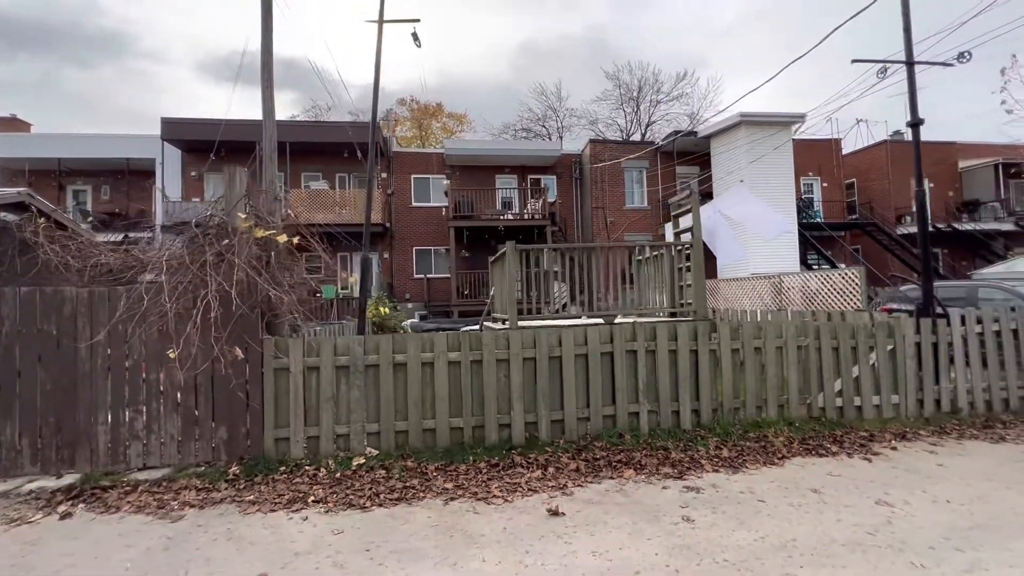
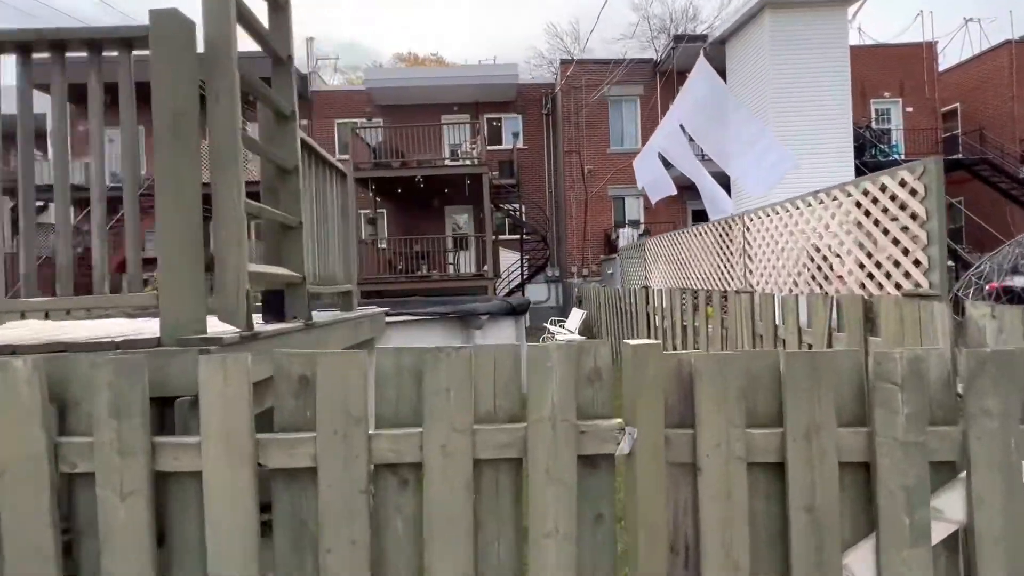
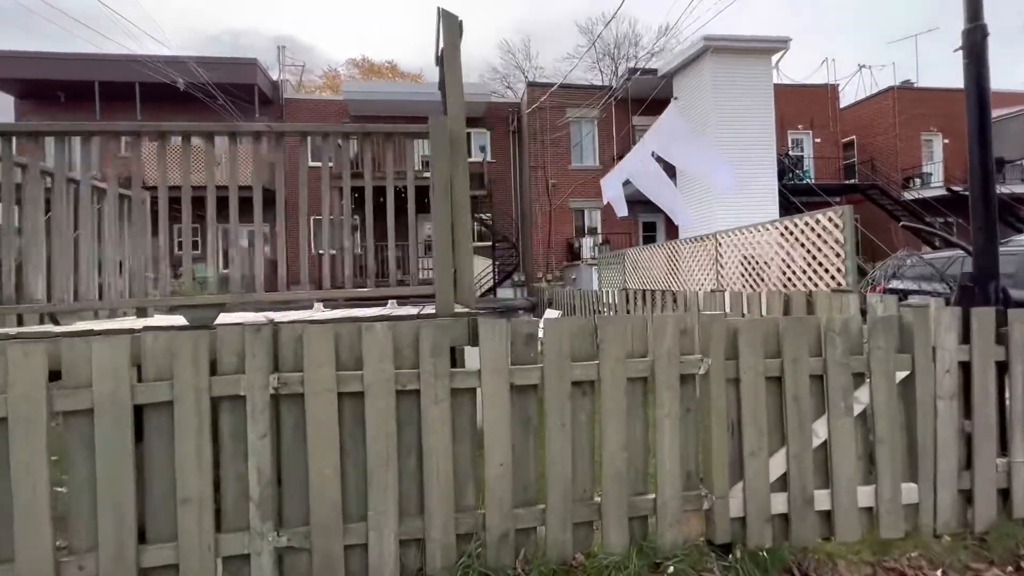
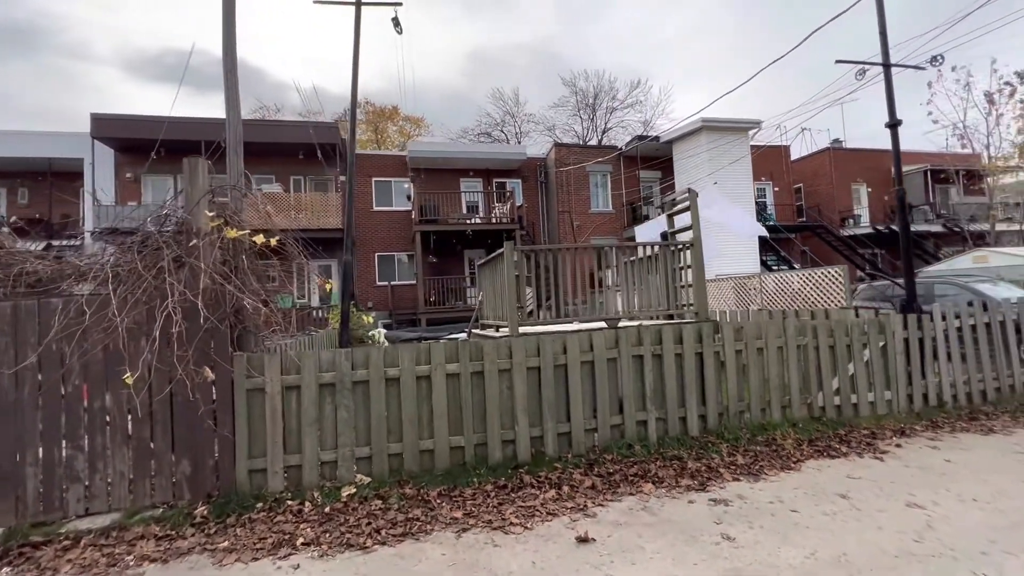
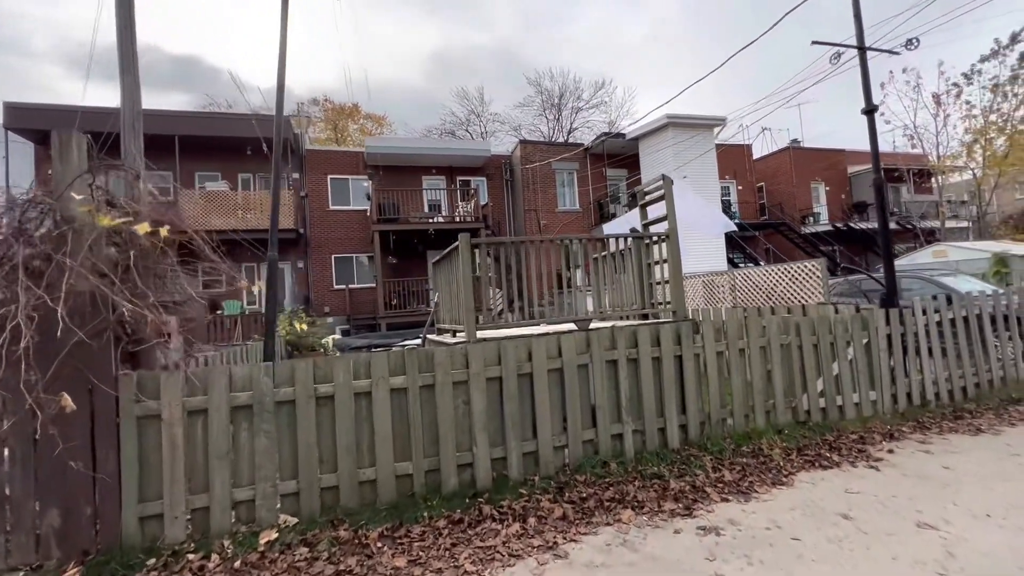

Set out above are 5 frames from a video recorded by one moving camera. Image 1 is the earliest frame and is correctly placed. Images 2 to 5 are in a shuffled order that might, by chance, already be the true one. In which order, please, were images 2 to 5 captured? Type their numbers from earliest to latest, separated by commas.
4, 5, 3, 2
